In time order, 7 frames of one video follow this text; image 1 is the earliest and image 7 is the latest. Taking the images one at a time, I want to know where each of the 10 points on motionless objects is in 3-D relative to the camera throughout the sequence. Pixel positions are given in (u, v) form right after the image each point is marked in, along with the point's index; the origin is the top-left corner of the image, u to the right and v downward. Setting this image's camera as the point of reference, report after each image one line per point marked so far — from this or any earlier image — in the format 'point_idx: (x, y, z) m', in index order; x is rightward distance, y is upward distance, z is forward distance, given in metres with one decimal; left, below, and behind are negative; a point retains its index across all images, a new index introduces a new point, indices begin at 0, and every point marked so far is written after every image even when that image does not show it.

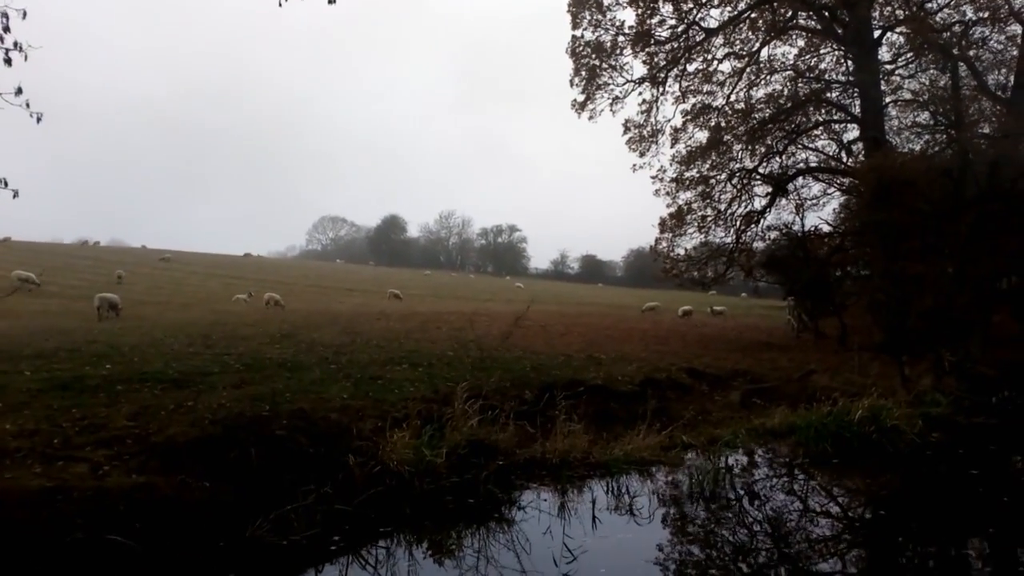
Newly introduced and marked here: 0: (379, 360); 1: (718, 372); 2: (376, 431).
0: (-2.4, -1.3, +12.4) m
1: (+5.0, -2.0, +16.4) m
2: (-1.8, -1.8, +8.7) m
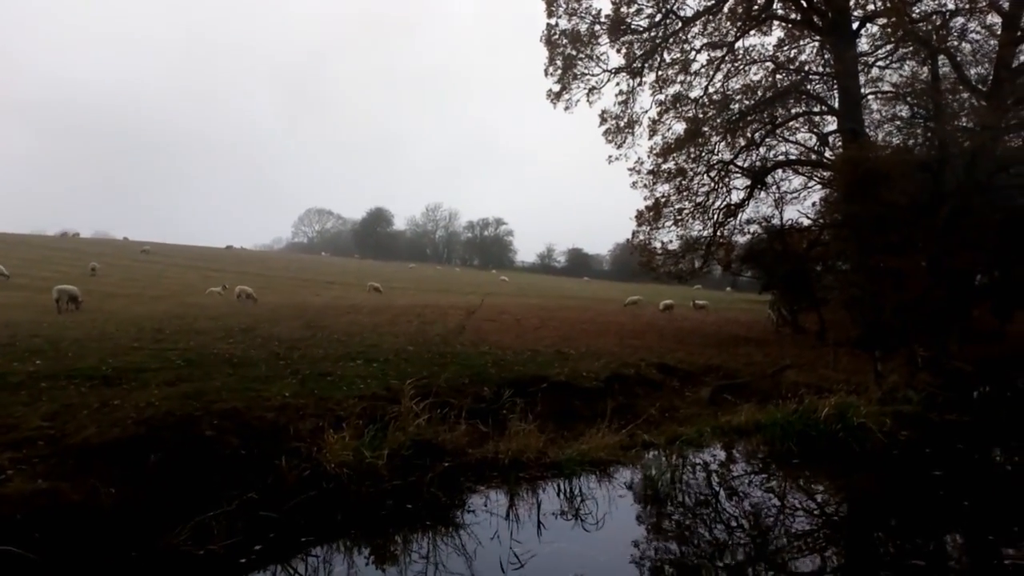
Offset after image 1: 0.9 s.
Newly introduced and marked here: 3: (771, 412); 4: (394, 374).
0: (-3.1, -1.2, +11.9) m
1: (+4.2, -1.9, +16.0) m
2: (-2.4, -1.8, +8.3) m
3: (+4.4, -2.1, +11.7) m
4: (-1.9, -1.4, +10.8) m
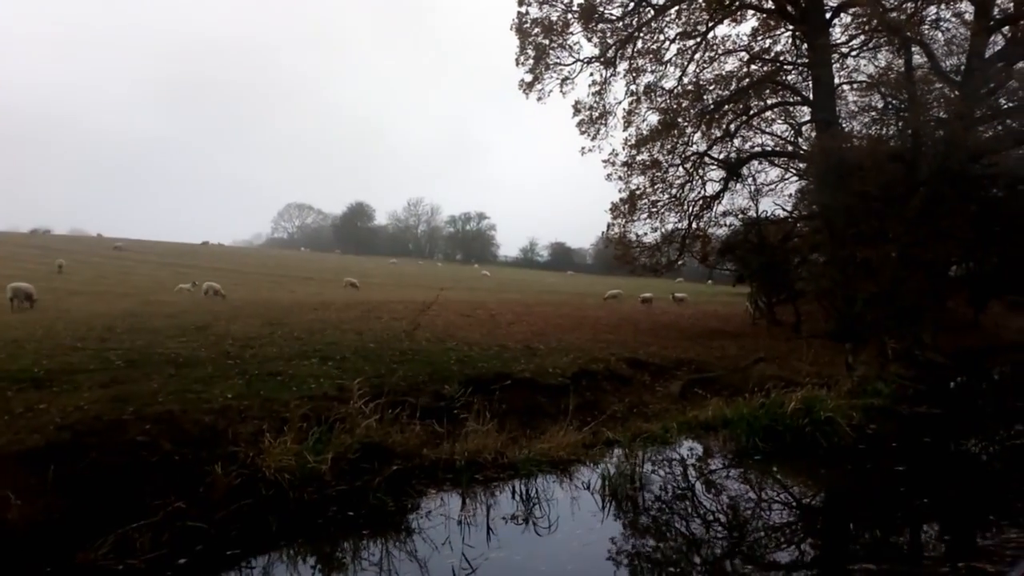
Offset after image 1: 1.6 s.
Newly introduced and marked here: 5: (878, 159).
0: (-3.8, -1.1, +11.5) m
1: (+3.5, -1.7, +15.7) m
2: (-3.0, -1.7, +7.9) m
3: (+3.8, -2.0, +11.4) m
4: (-2.5, -1.3, +10.4) m
5: (+8.5, +3.0, +15.7) m
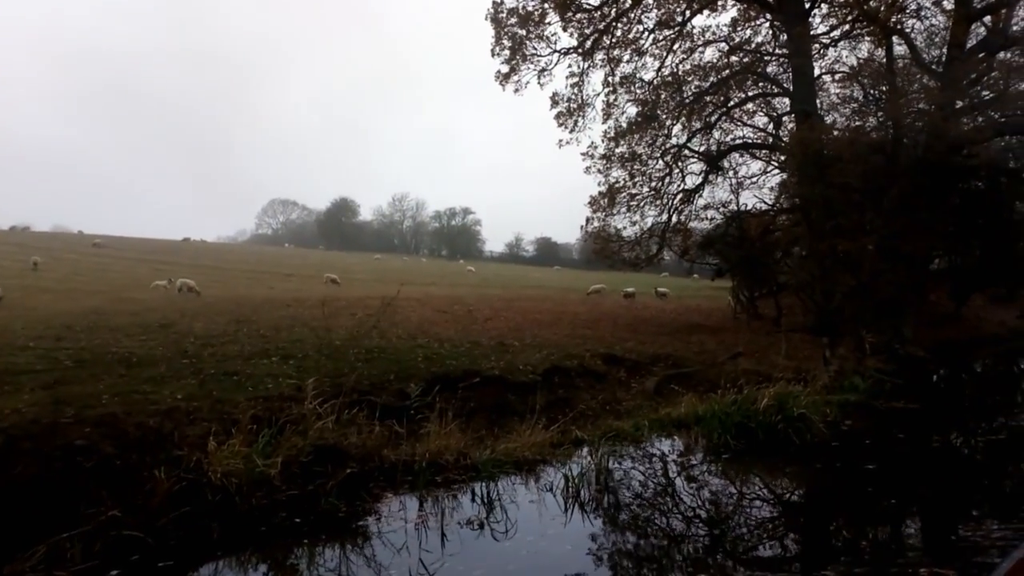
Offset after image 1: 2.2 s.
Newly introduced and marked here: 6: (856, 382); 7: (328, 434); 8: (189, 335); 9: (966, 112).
0: (-4.3, -1.0, +11.1) m
1: (+2.9, -1.6, +15.5) m
2: (-3.4, -1.7, +7.6) m
3: (+3.3, -1.9, +11.2) m
4: (-3.0, -1.2, +10.1) m
5: (+7.9, +3.1, +15.5) m
6: (+6.5, -1.8, +12.9) m
7: (-2.2, -1.7, +7.9) m
8: (-5.9, -0.9, +12.4) m
9: (+10.6, +4.1, +15.7) m
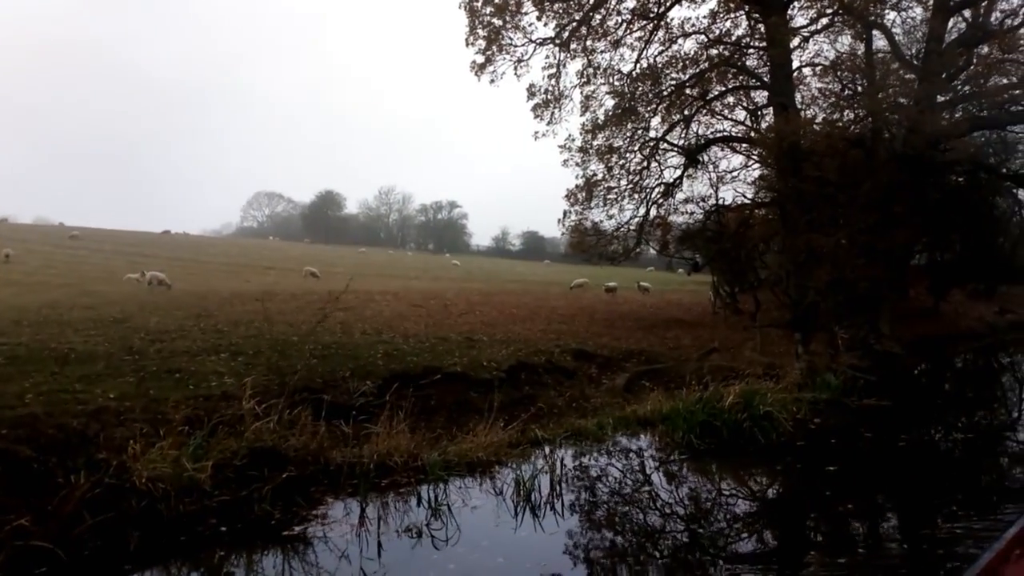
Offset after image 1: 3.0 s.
0: (-4.9, -0.9, +10.7) m
1: (+2.2, -1.4, +15.2) m
2: (-4.0, -1.6, +7.1) m
3: (+2.6, -1.8, +10.9) m
4: (-3.6, -1.1, +9.7) m
5: (+7.2, +3.3, +15.2) m
6: (+5.9, -1.7, +12.6) m
7: (-2.7, -1.6, +7.5) m
8: (-6.6, -0.7, +12.0) m
9: (+9.9, +4.2, +15.4) m
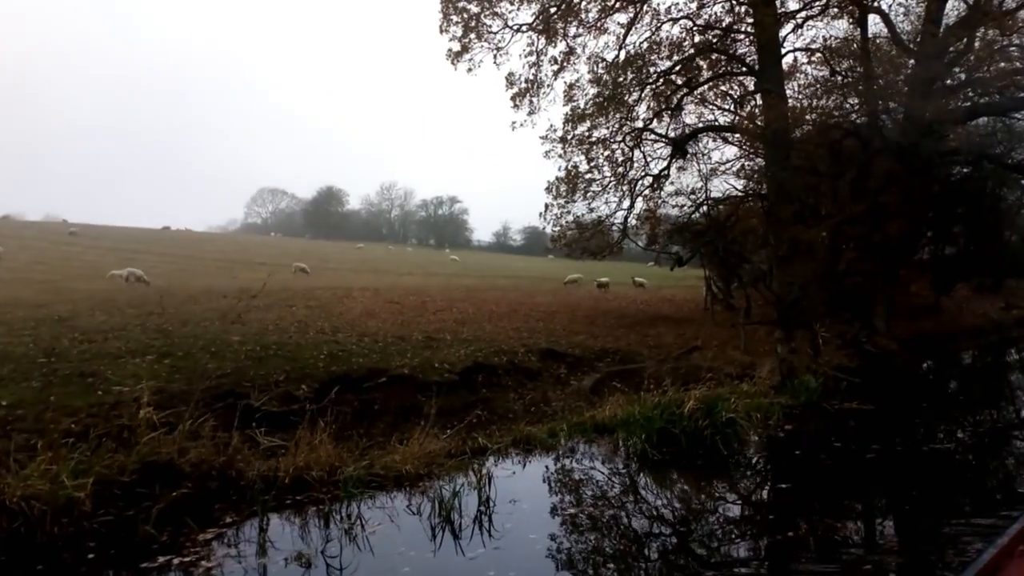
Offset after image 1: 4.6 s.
0: (-5.7, -0.9, +10.1) m
1: (+1.5, -1.4, +14.5) m
2: (-4.8, -1.6, +6.5) m
3: (+1.9, -1.8, +10.2) m
4: (-4.4, -1.1, +9.0) m
5: (+6.5, +3.3, +14.4) m
6: (+5.1, -1.6, +11.9) m
7: (-3.5, -1.6, +6.9) m
8: (-7.3, -0.7, +11.3) m
9: (+9.2, +4.3, +14.6) m
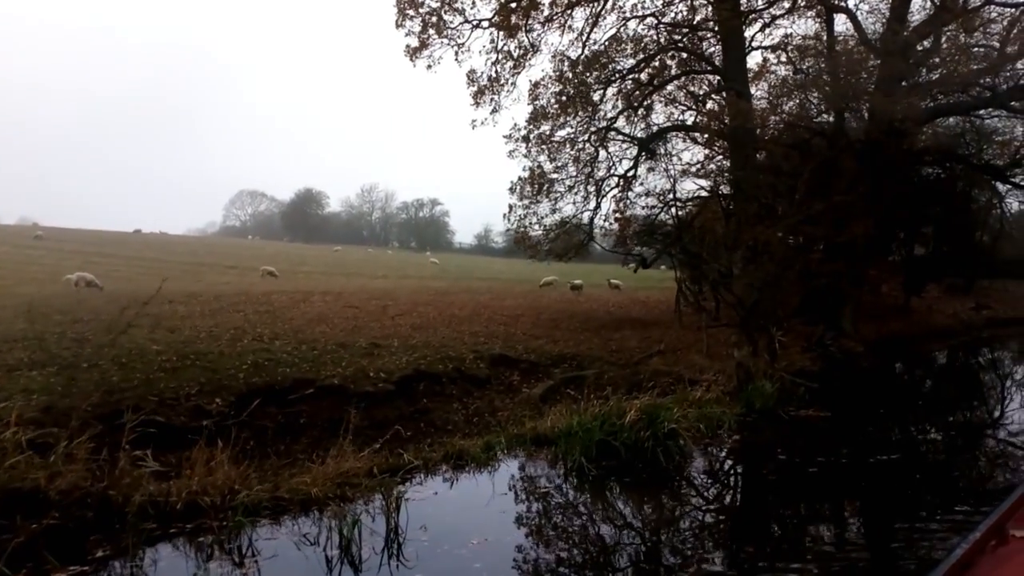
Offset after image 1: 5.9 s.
0: (-6.6, -1.0, +9.3) m
1: (+0.5, -1.4, +13.9) m
2: (-5.6, -1.7, +5.8) m
3: (+1.0, -1.8, +9.6) m
4: (-5.3, -1.2, +8.3) m
5: (+5.4, +3.3, +14.0) m
6: (+4.2, -1.7, +11.3) m
7: (-4.4, -1.7, +6.2) m
8: (-8.2, -0.8, +10.6) m
9: (+8.1, +4.3, +14.2) m
